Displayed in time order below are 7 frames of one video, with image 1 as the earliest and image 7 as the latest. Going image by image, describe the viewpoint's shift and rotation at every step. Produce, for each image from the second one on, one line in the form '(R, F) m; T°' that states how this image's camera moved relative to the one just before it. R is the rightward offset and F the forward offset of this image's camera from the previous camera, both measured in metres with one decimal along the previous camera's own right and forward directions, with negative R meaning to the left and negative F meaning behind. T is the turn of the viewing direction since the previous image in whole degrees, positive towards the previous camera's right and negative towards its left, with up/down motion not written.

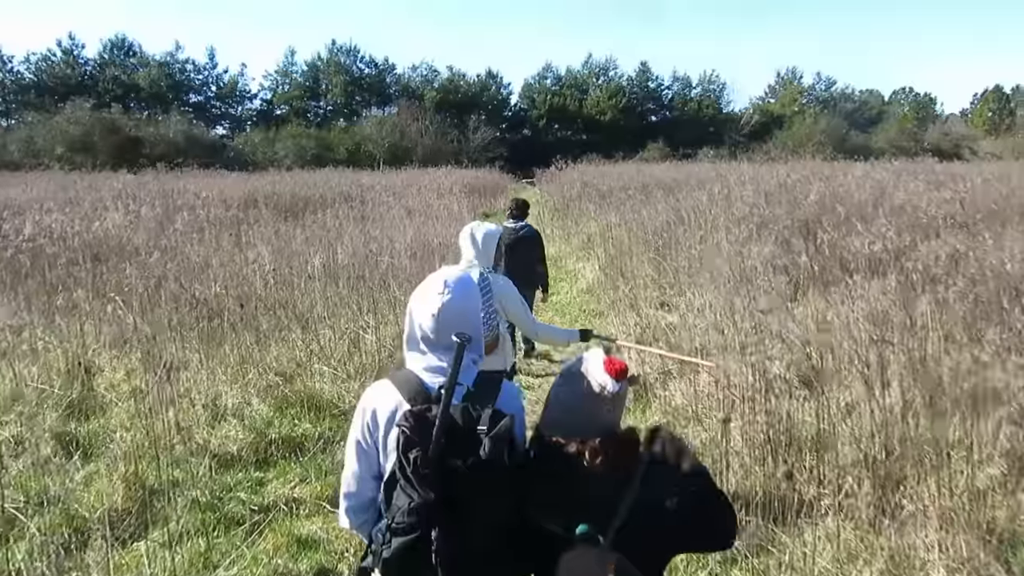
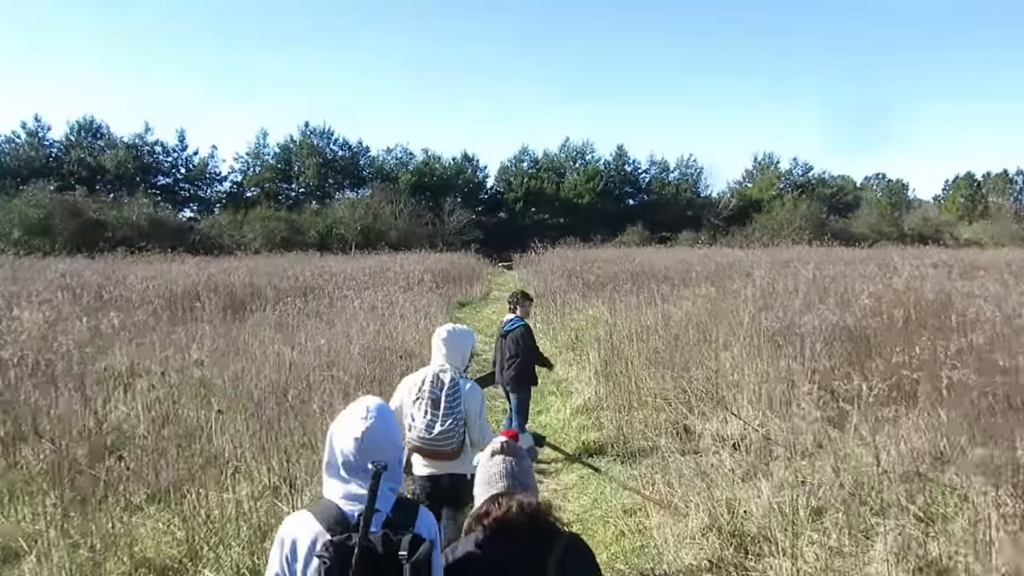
(0.0, +1.7) m; +2°
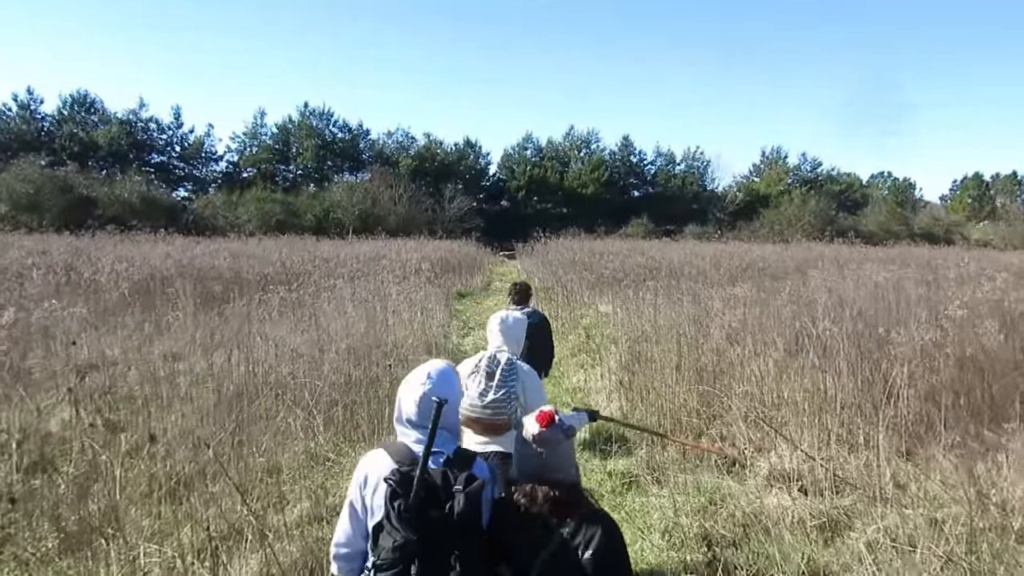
(-0.1, +1.1) m; 0°
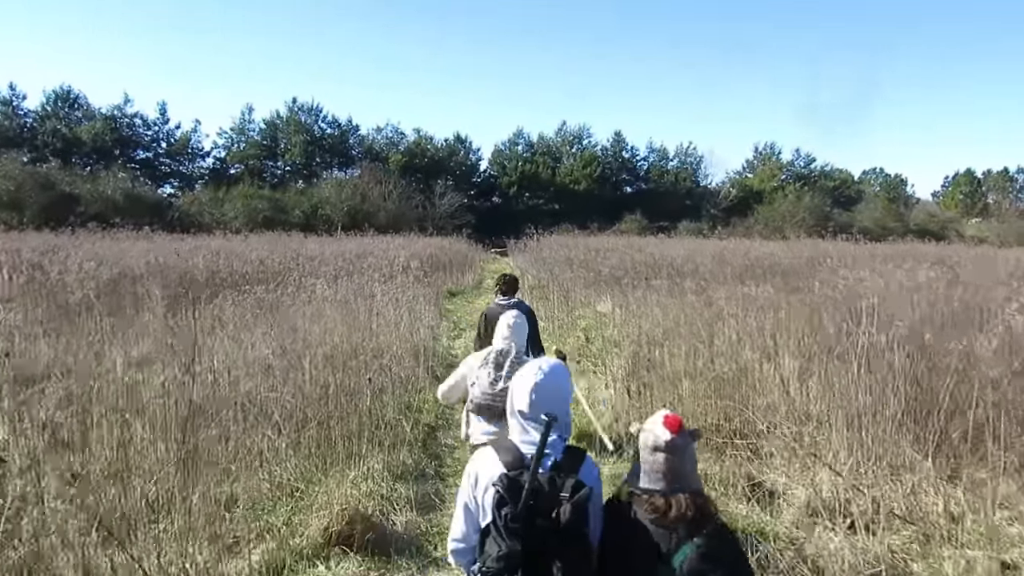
(0.0, +0.7) m; +1°
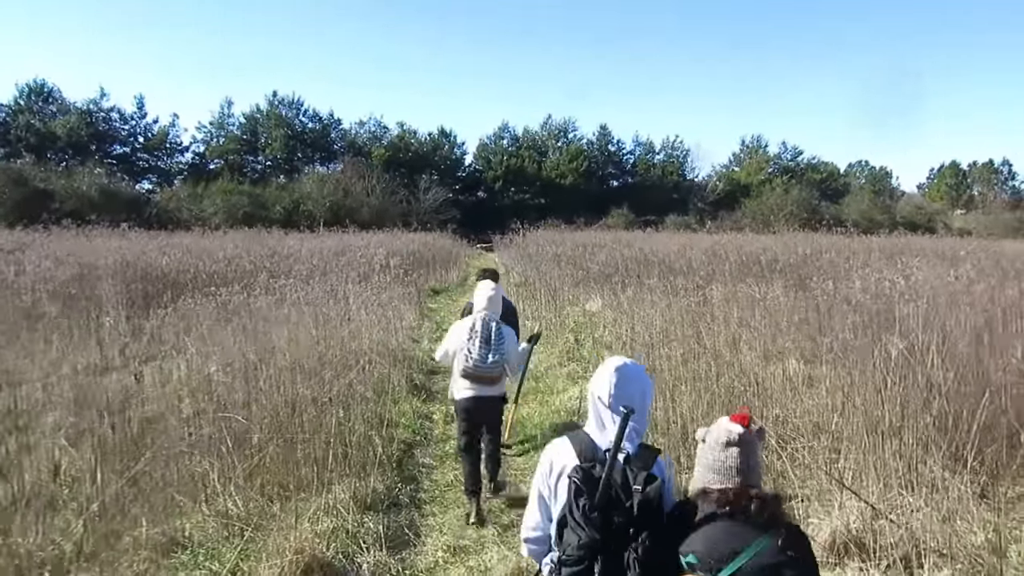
(0.0, +0.6) m; +1°
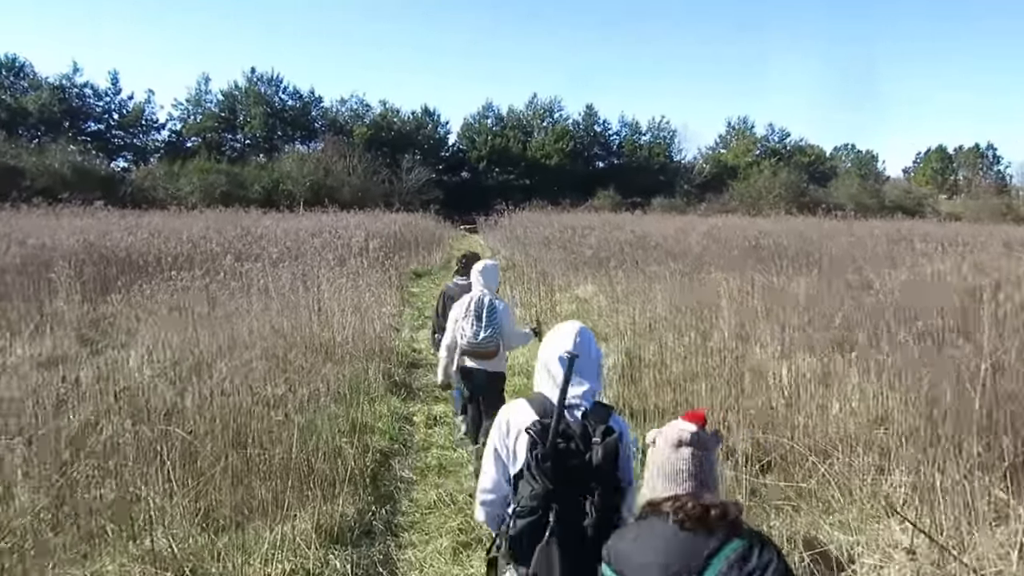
(0.0, +0.7) m; +1°
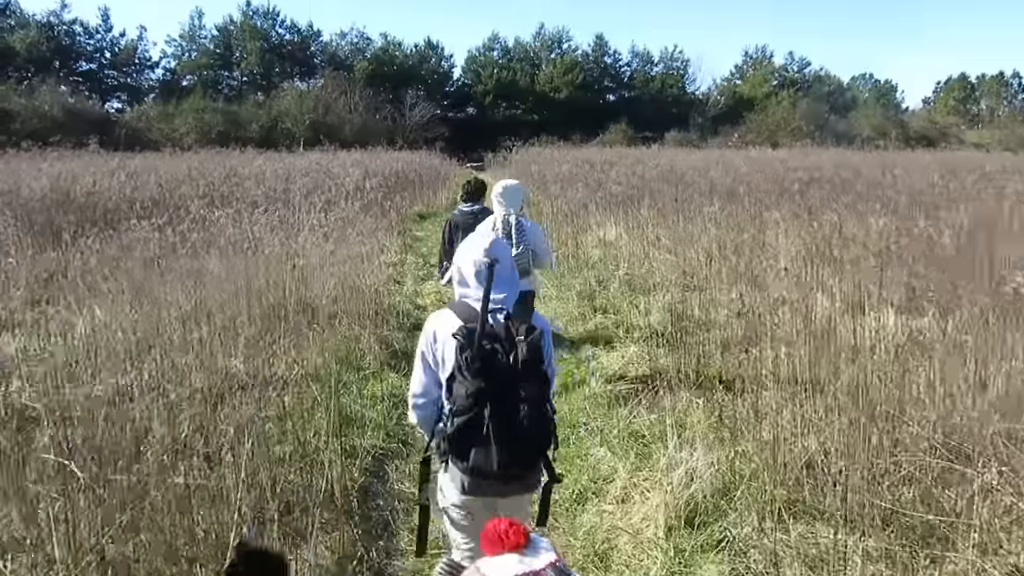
(-0.1, +1.2) m; -1°
